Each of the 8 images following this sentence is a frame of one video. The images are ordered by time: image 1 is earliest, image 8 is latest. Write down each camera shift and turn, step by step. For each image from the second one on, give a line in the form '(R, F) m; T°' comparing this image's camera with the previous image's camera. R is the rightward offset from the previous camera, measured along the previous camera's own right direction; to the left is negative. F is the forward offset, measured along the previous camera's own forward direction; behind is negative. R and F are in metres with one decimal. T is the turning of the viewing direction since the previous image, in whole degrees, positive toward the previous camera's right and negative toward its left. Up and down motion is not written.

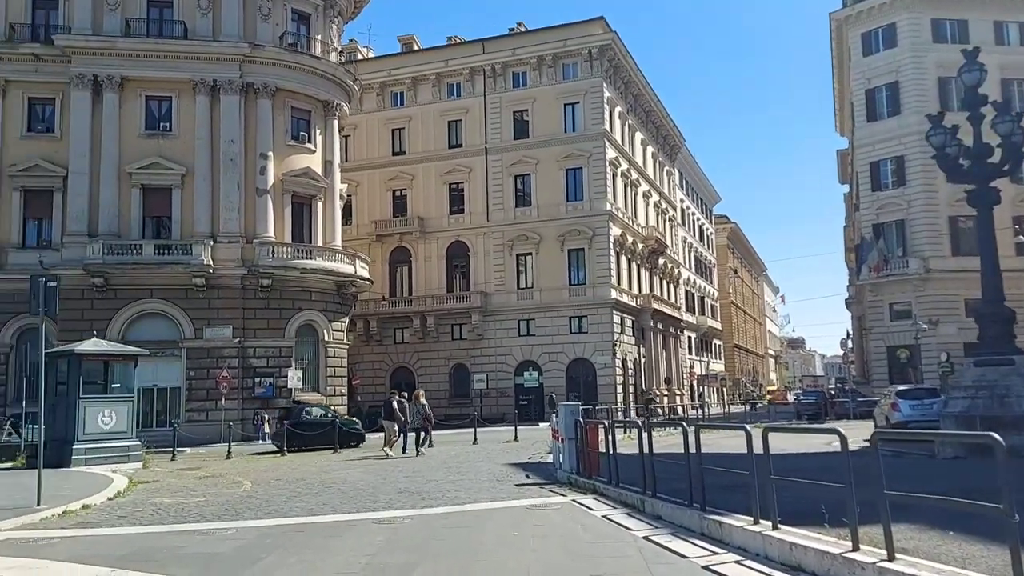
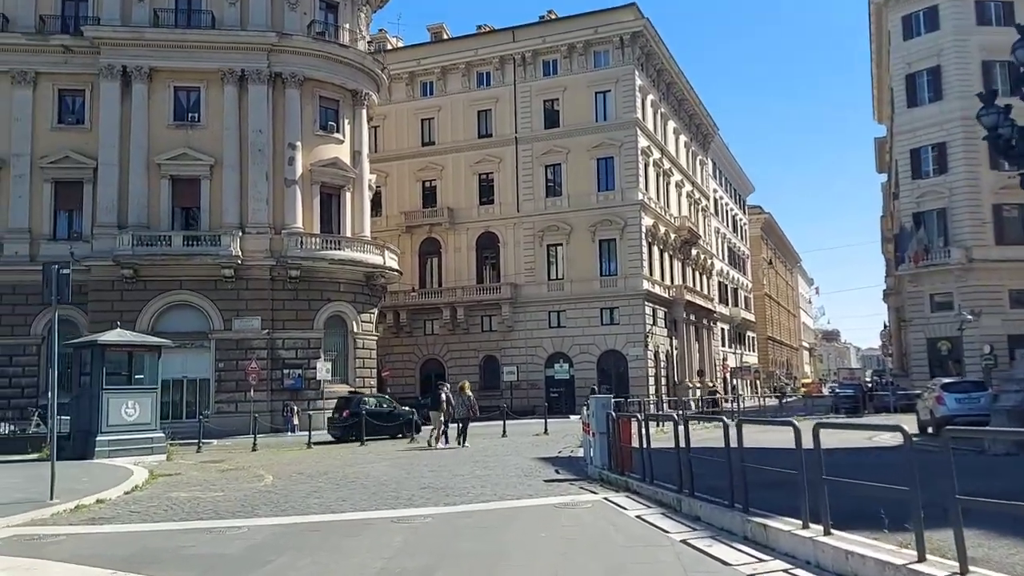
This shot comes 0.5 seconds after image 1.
(0.0, +0.5) m; -2°
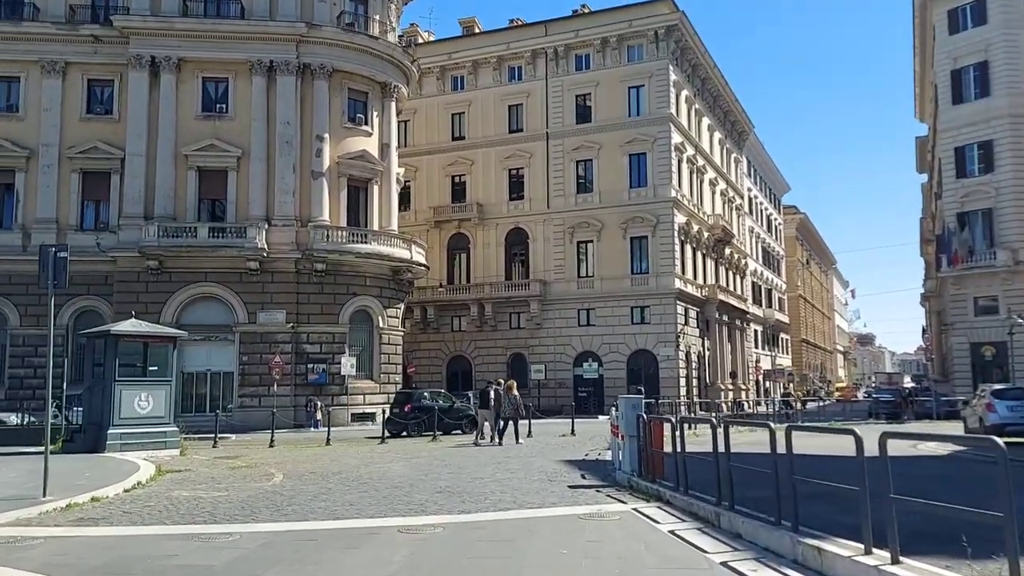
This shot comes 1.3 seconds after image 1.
(+0.1, +0.8) m; -2°
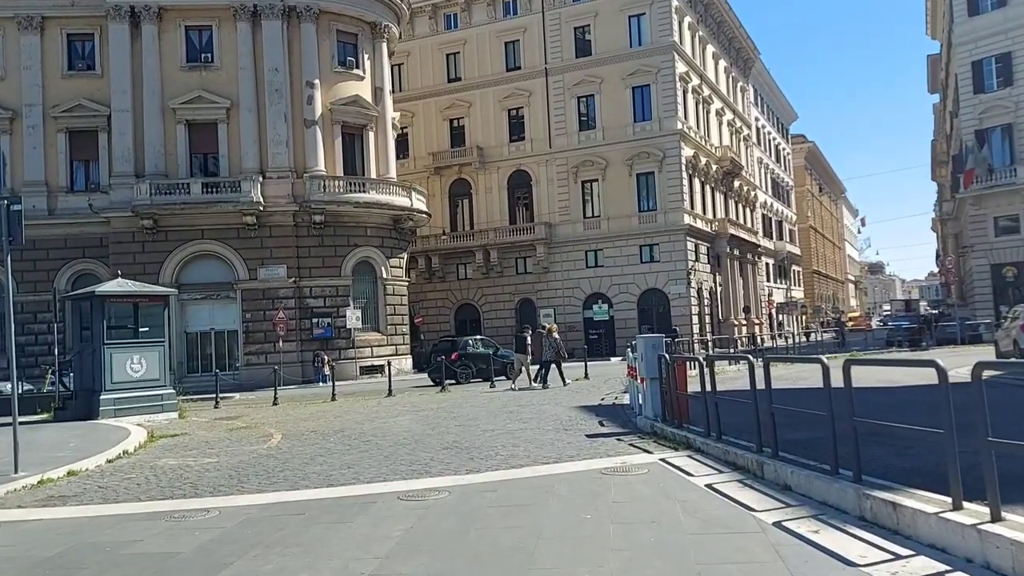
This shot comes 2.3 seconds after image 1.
(0.0, +1.0) m; -1°
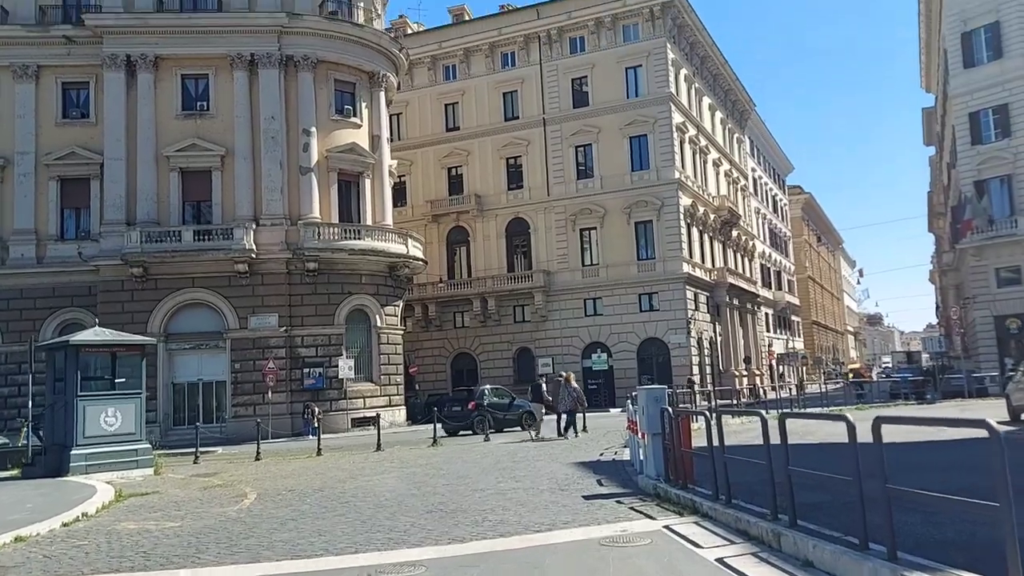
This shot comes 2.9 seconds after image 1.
(+0.1, +0.6) m; 0°
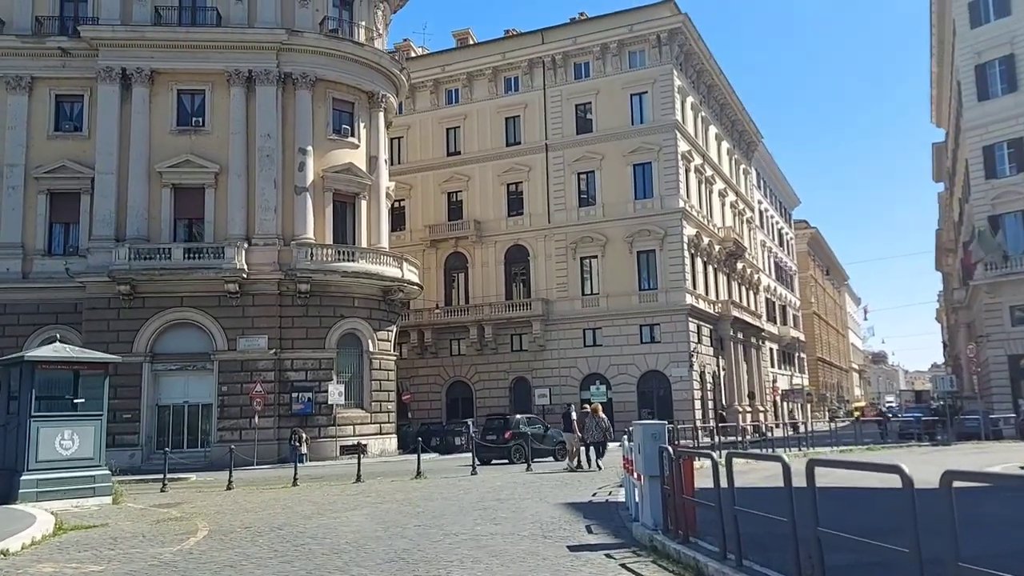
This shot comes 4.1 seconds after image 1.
(+0.2, +1.0) m; 0°
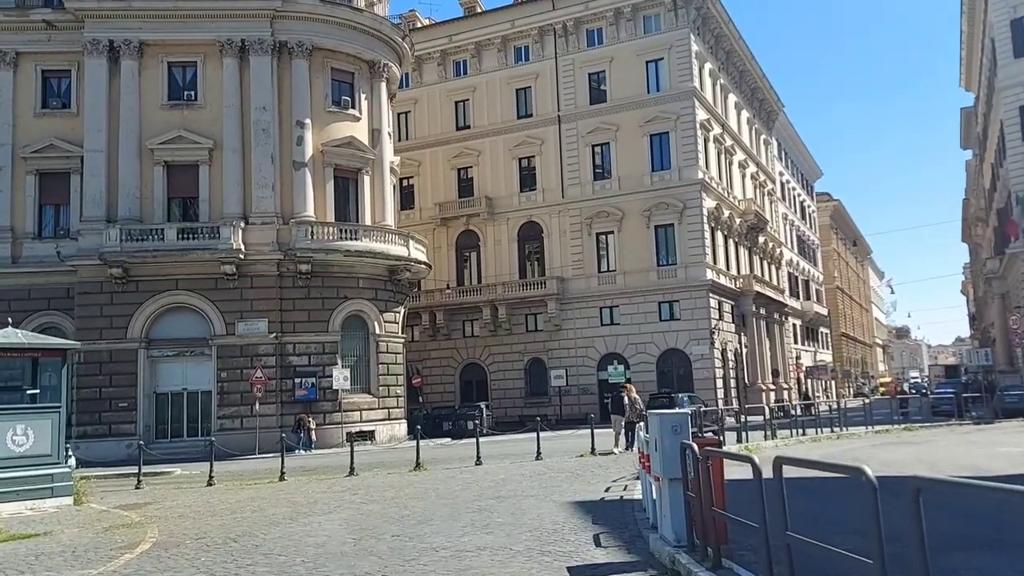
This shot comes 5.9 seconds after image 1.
(+0.2, +1.7) m; -1°
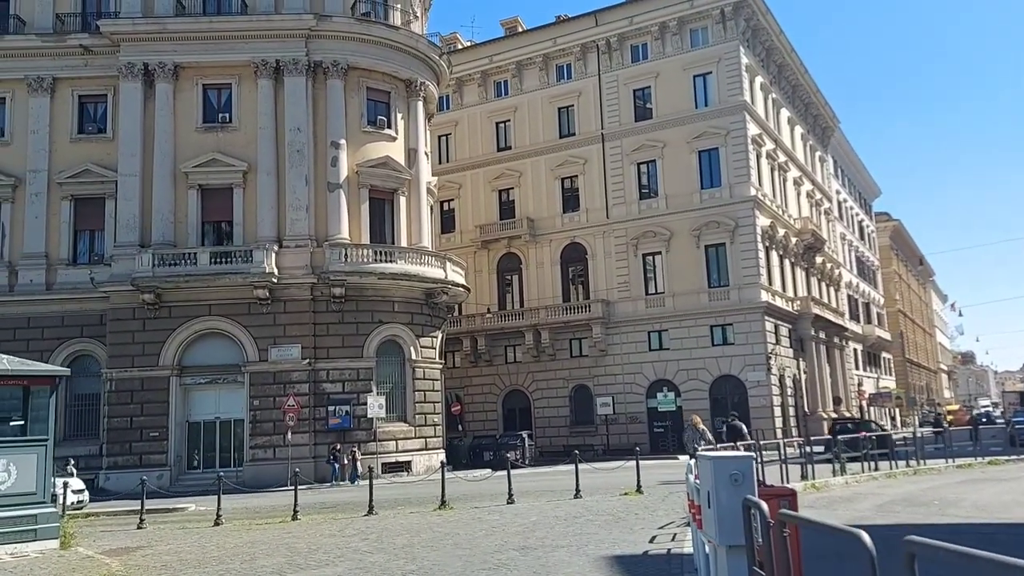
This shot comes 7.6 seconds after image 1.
(+0.3, +1.5) m; -3°
